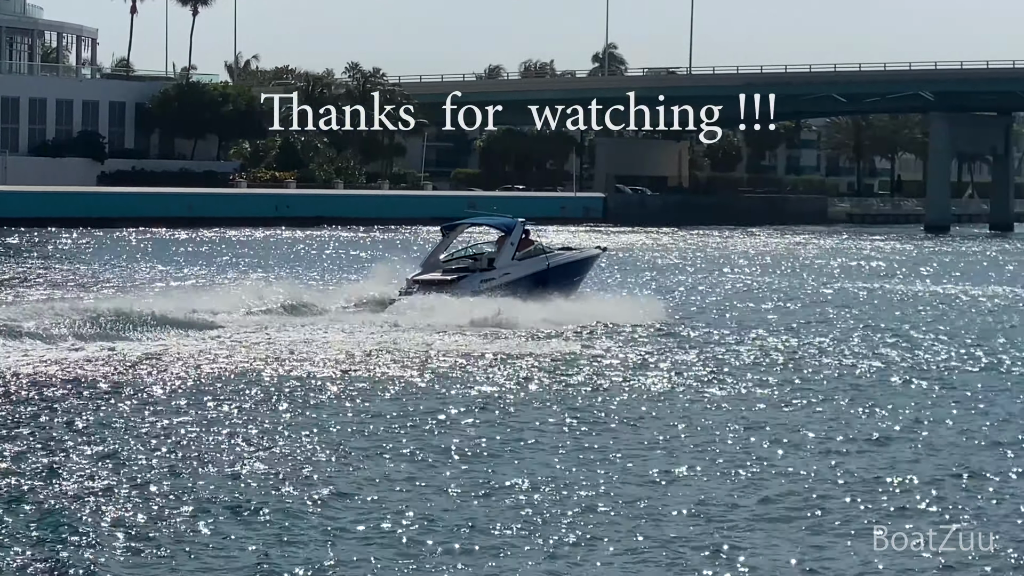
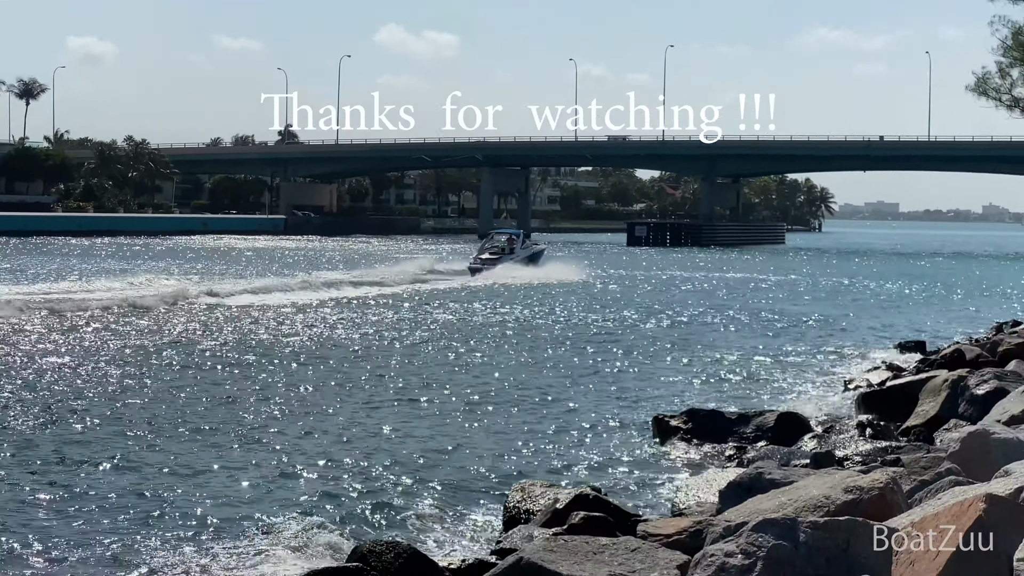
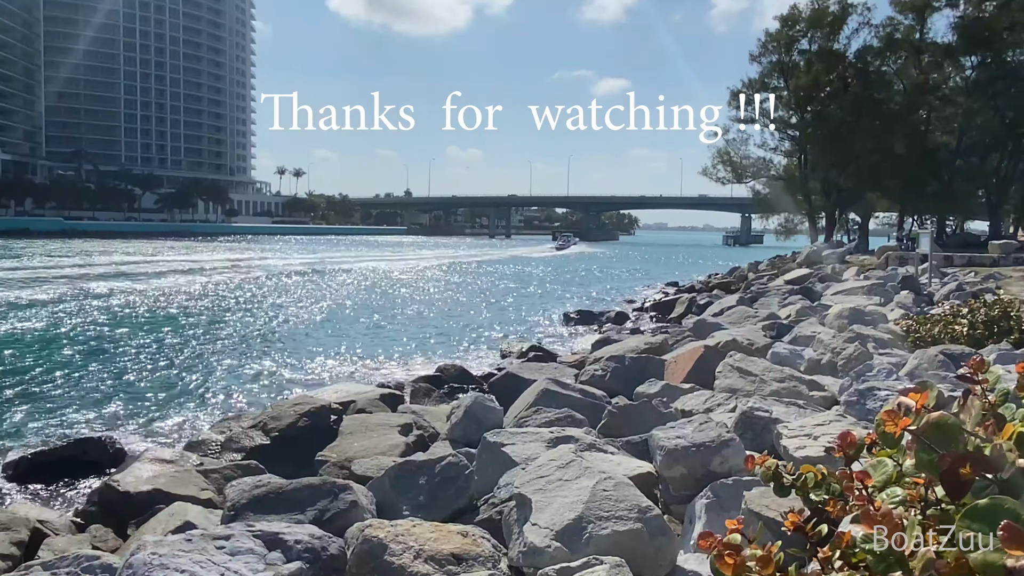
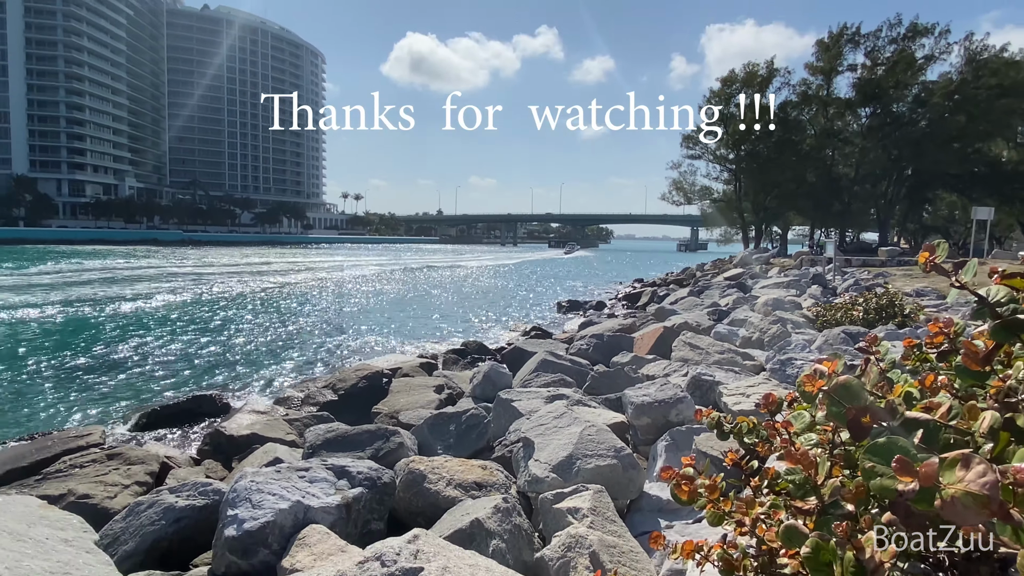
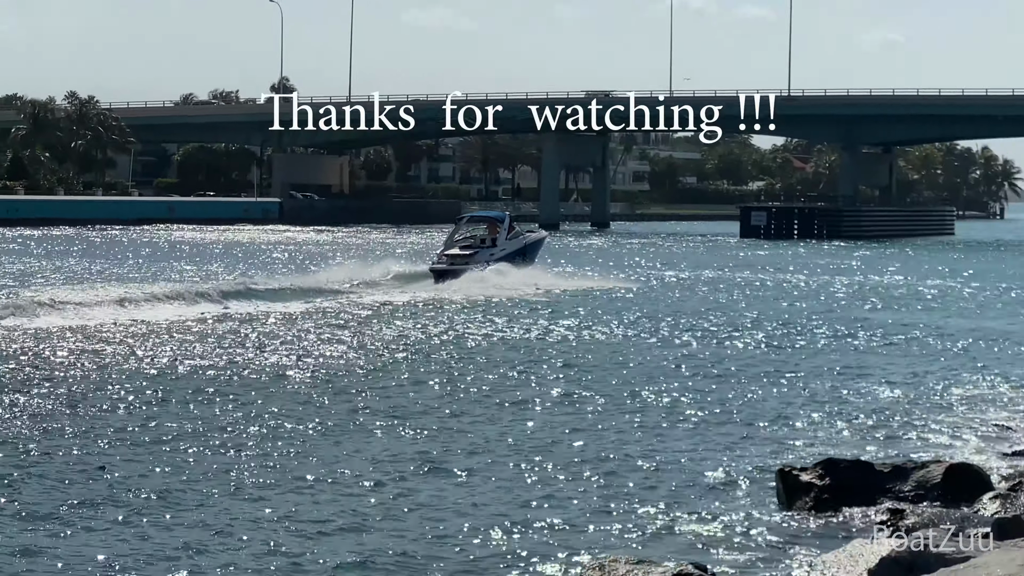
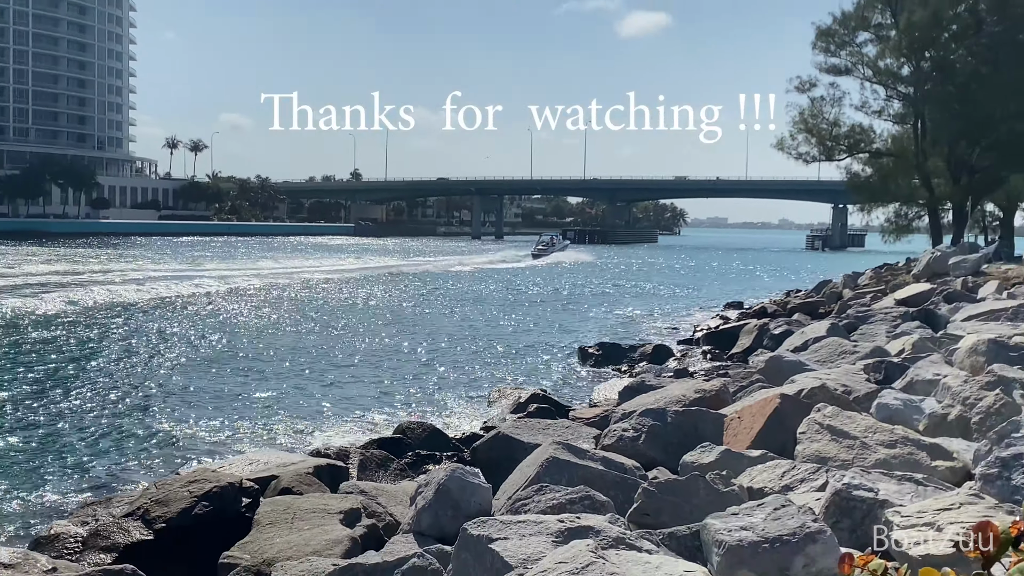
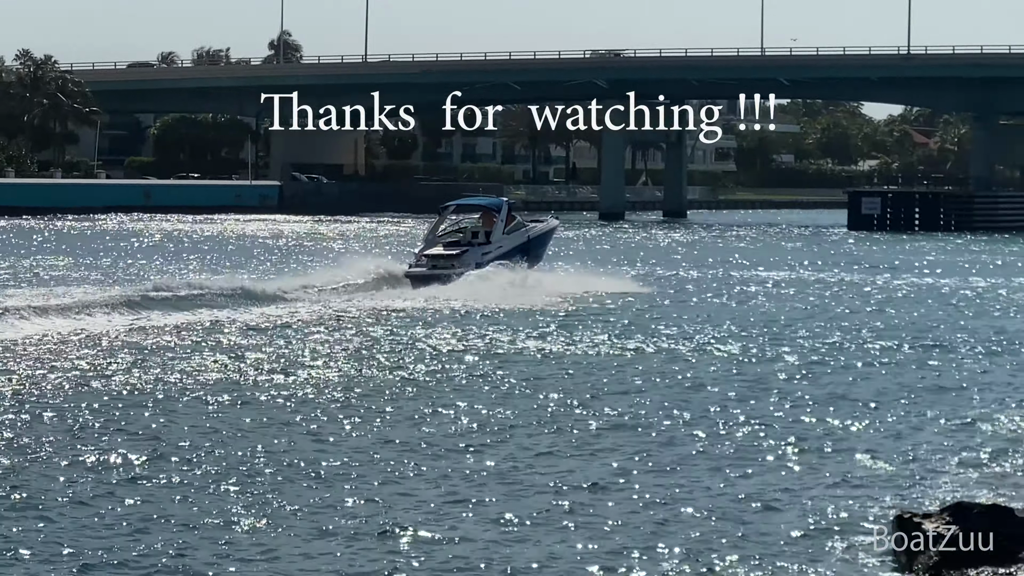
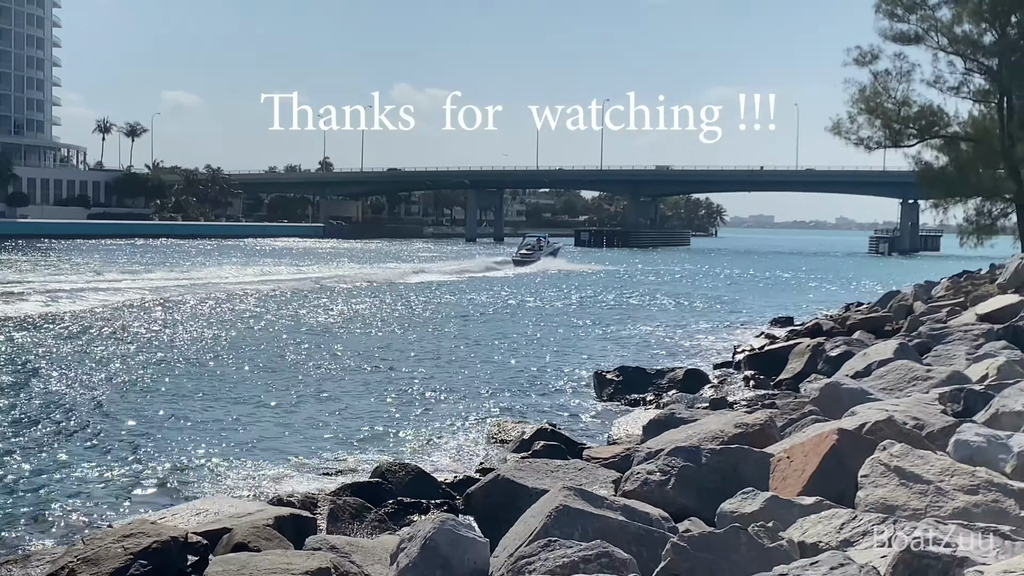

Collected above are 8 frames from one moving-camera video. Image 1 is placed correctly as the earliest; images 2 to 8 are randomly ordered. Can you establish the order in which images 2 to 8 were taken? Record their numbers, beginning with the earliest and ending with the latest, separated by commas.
7, 5, 2, 8, 6, 3, 4
